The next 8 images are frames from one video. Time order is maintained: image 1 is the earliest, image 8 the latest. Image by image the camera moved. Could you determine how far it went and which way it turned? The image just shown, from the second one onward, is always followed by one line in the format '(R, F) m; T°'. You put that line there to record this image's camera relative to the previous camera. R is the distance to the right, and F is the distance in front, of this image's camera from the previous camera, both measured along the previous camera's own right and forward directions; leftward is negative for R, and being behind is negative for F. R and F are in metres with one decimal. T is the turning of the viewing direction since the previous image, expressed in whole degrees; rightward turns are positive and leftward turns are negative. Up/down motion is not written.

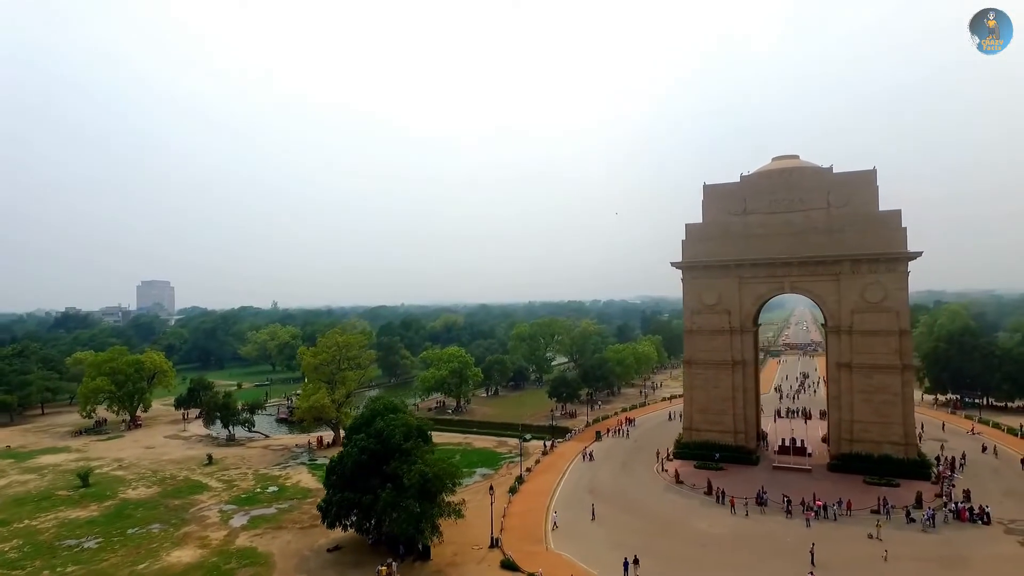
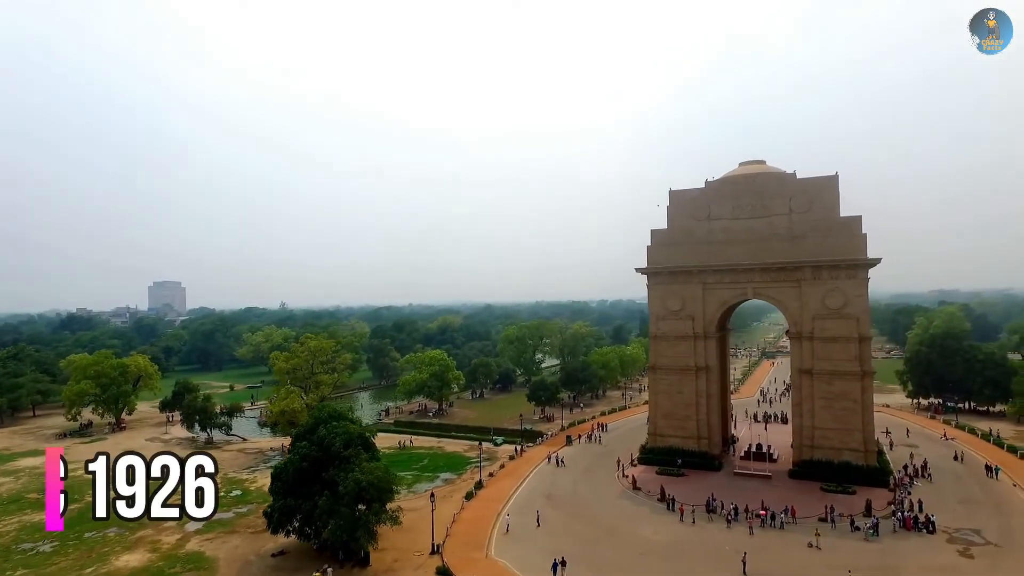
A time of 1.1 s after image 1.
(+2.6, -0.2) m; -1°
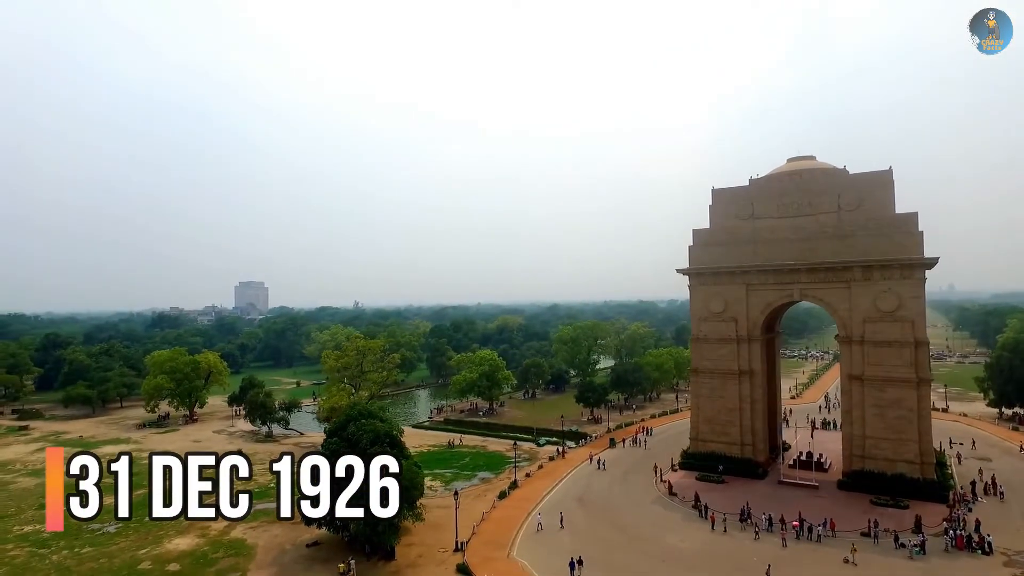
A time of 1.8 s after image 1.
(+1.8, -0.1) m; -7°
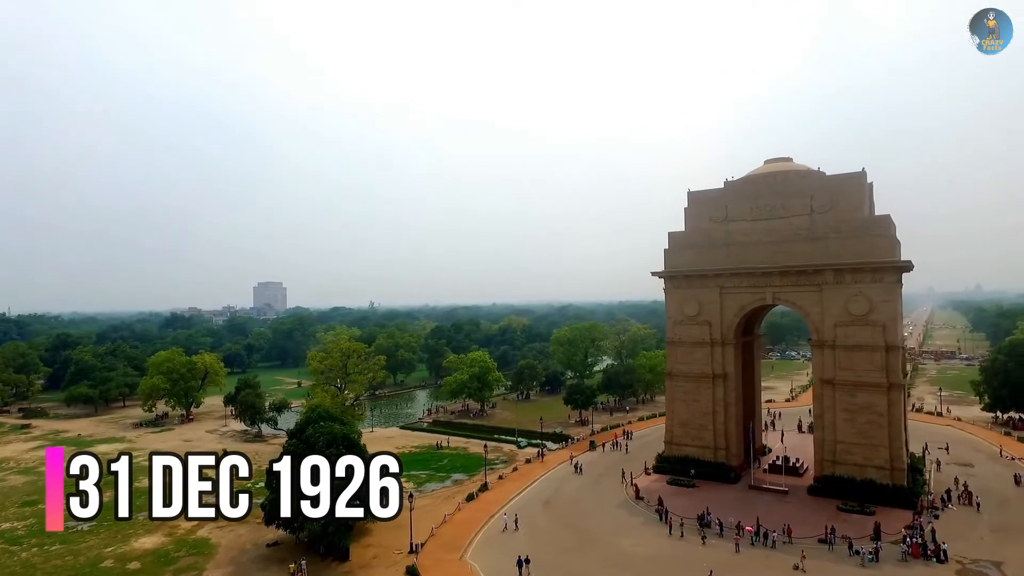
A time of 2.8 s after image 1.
(+2.5, -0.2) m; -2°
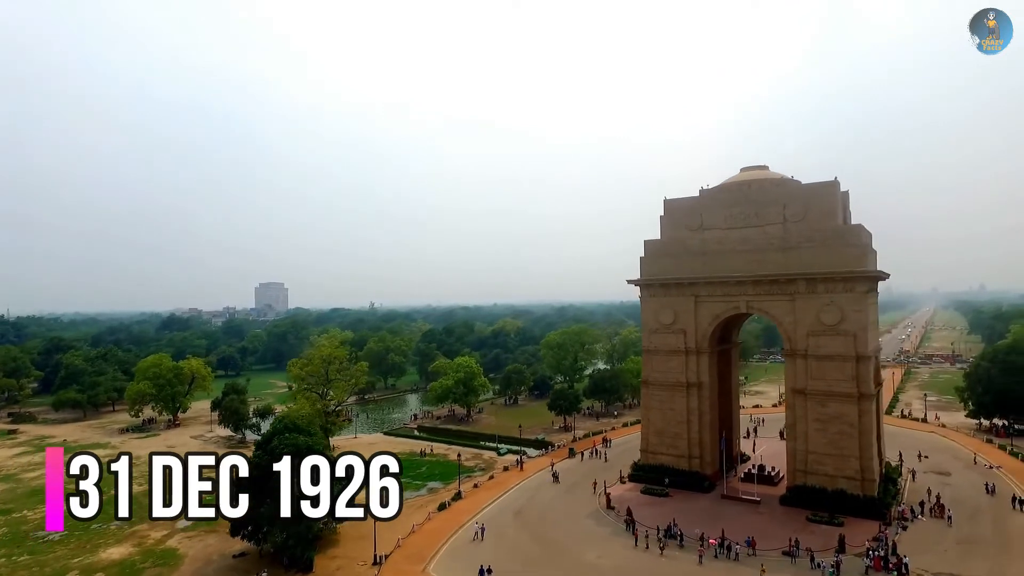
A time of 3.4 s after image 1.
(+1.5, 0.0) m; 0°
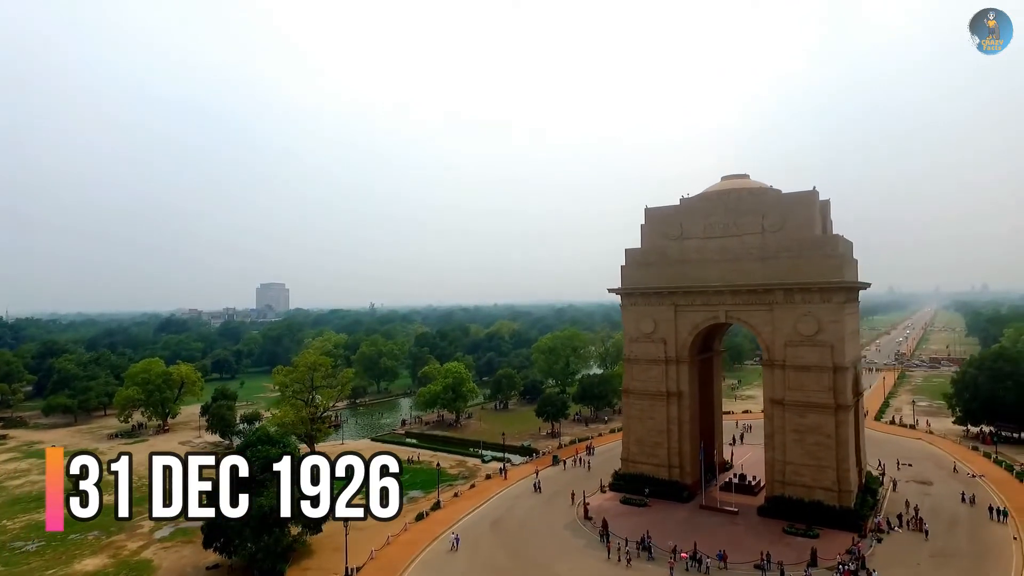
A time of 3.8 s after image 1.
(+1.2, 0.0) m; 0°
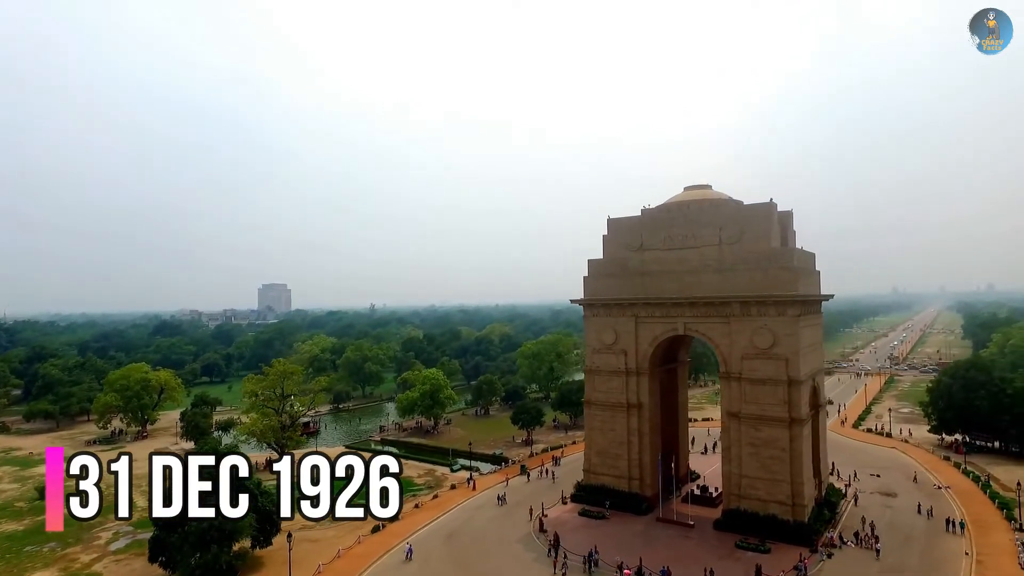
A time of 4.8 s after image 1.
(+2.4, 0.0) m; 0°
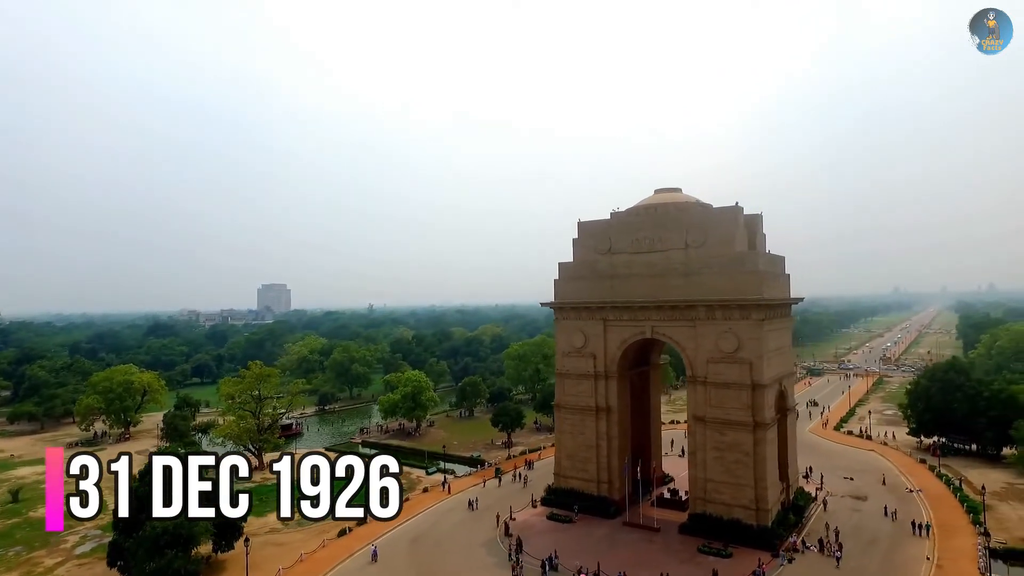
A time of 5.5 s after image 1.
(+1.8, 0.0) m; 0°
